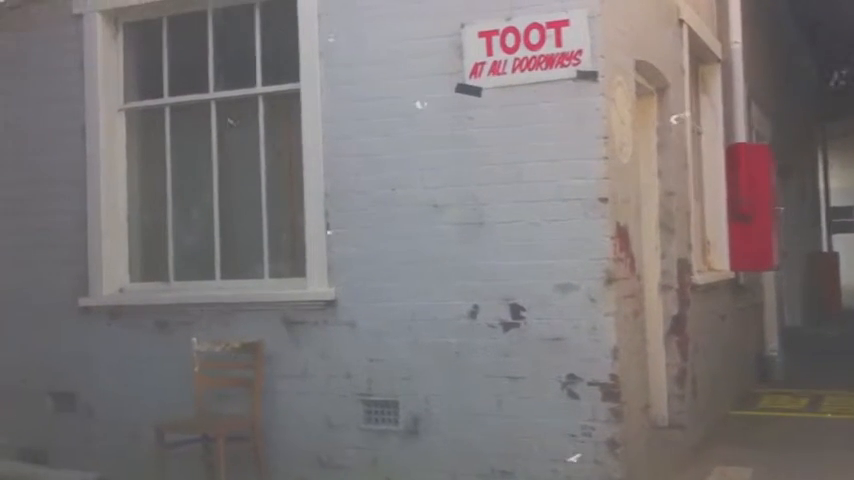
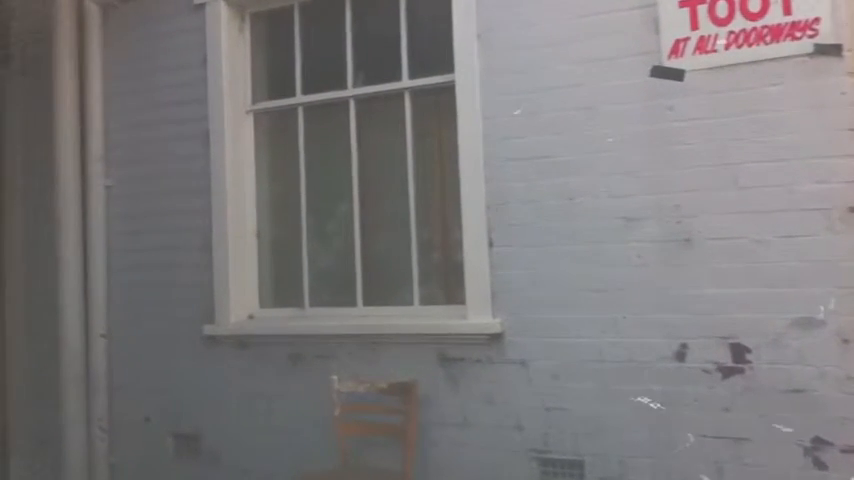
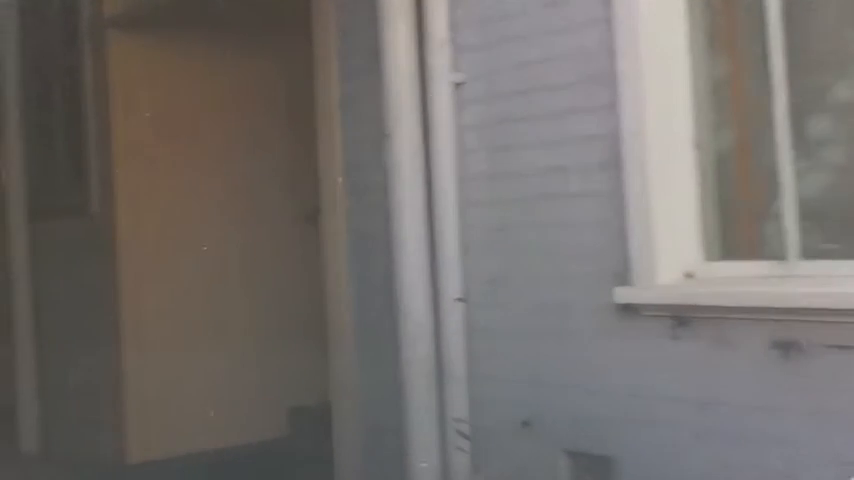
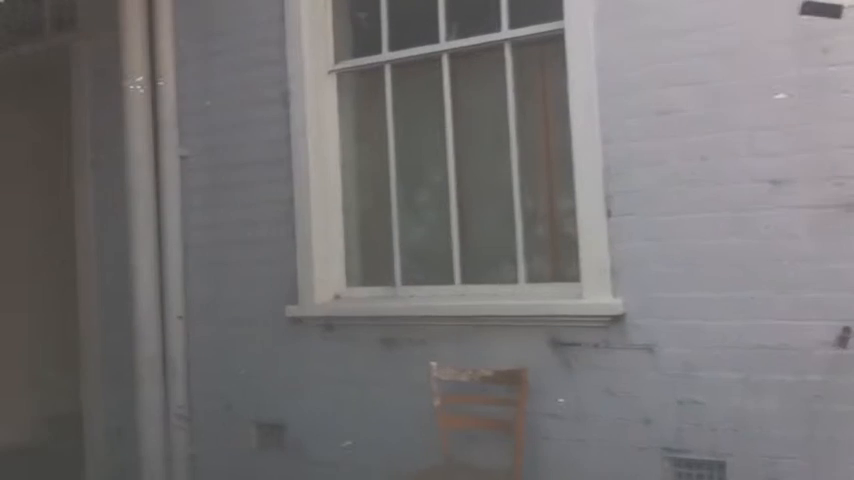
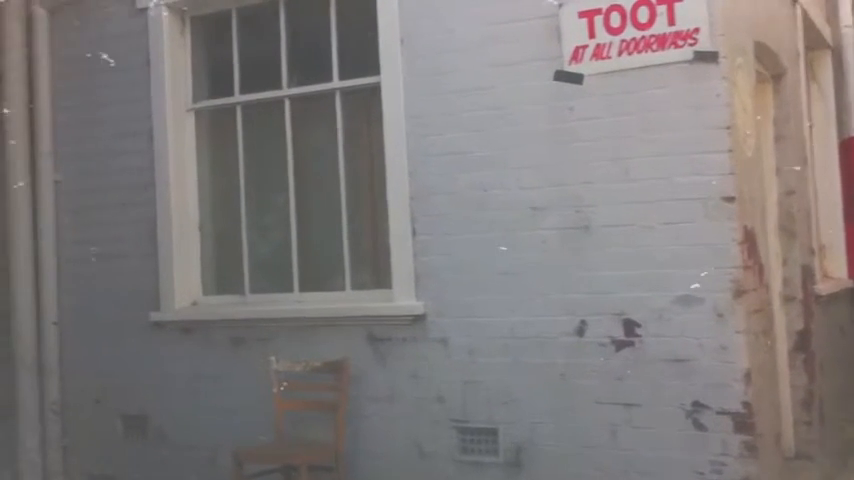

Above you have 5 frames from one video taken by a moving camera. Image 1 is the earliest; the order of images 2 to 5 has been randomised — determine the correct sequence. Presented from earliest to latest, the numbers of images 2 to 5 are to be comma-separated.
5, 2, 4, 3
